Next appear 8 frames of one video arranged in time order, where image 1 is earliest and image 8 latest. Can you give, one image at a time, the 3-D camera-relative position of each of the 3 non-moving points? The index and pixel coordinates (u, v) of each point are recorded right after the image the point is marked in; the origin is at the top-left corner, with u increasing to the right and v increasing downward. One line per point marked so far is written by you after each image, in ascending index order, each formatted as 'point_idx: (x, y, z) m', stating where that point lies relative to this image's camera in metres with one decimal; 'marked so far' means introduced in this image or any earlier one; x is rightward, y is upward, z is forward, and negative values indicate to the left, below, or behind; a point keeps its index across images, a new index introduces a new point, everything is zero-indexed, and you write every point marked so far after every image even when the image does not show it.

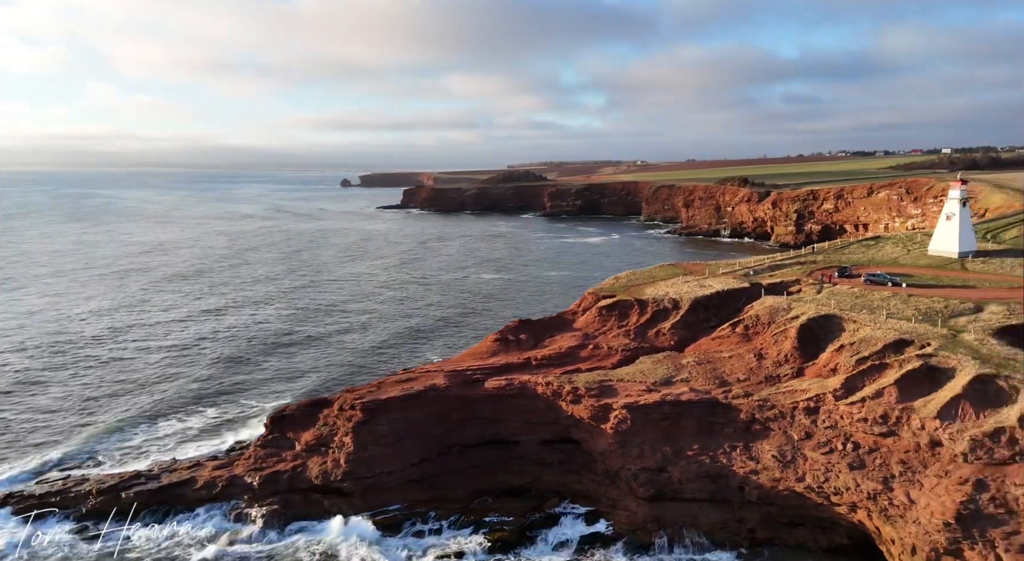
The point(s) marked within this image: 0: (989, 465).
0: (+13.8, -5.3, +19.2) m
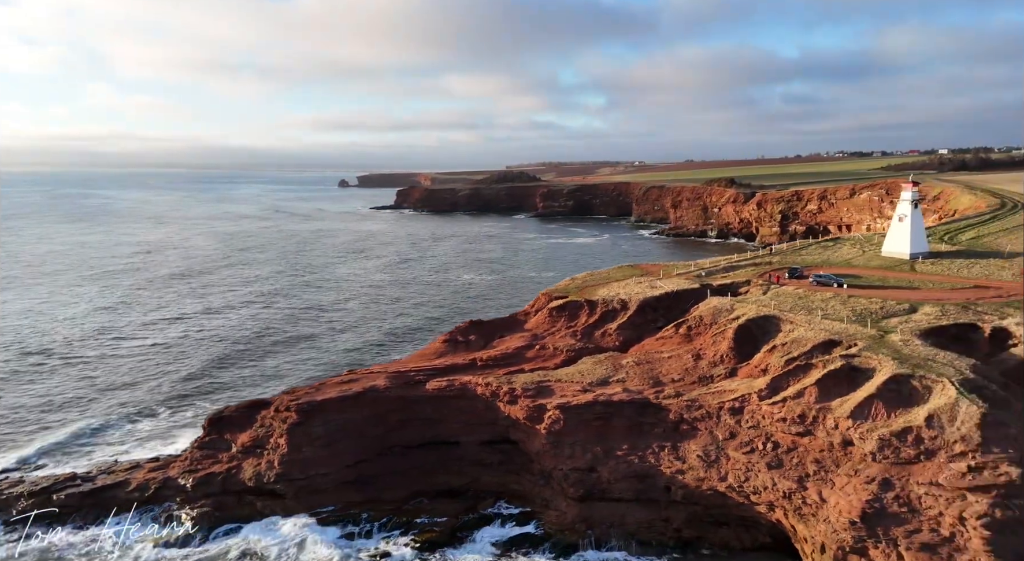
0: (+11.3, -5.4, +19.5) m
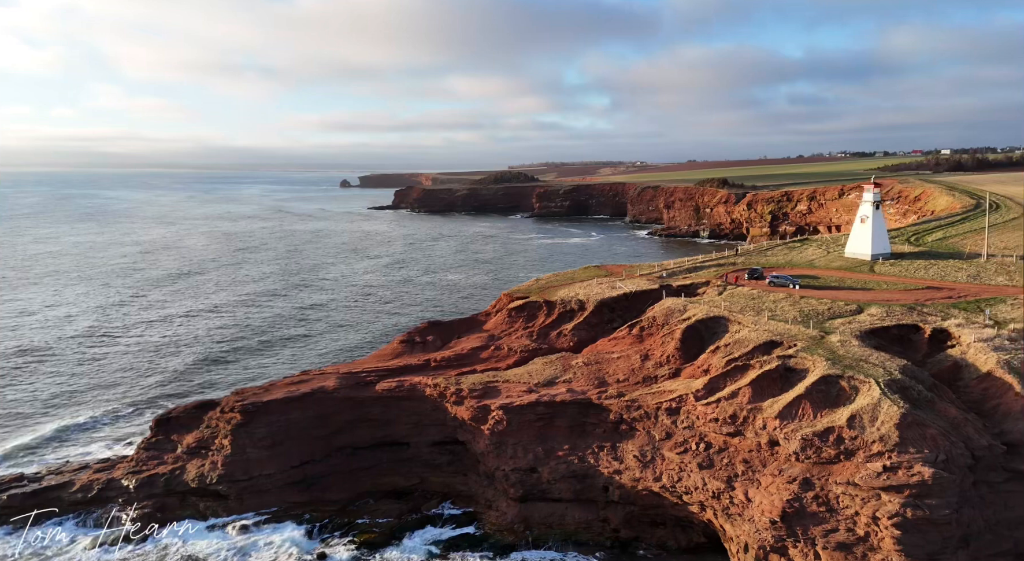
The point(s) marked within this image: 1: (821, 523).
0: (+9.0, -5.4, +19.6) m
1: (+8.9, -7.0, +19.2) m
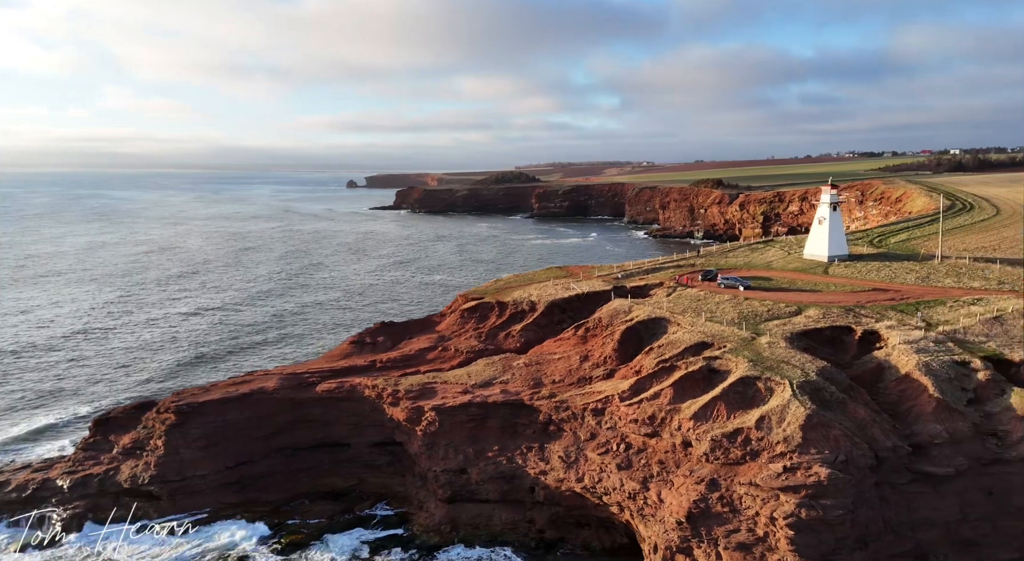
0: (+6.3, -5.5, +19.7) m
1: (+6.2, -7.1, +19.3) m
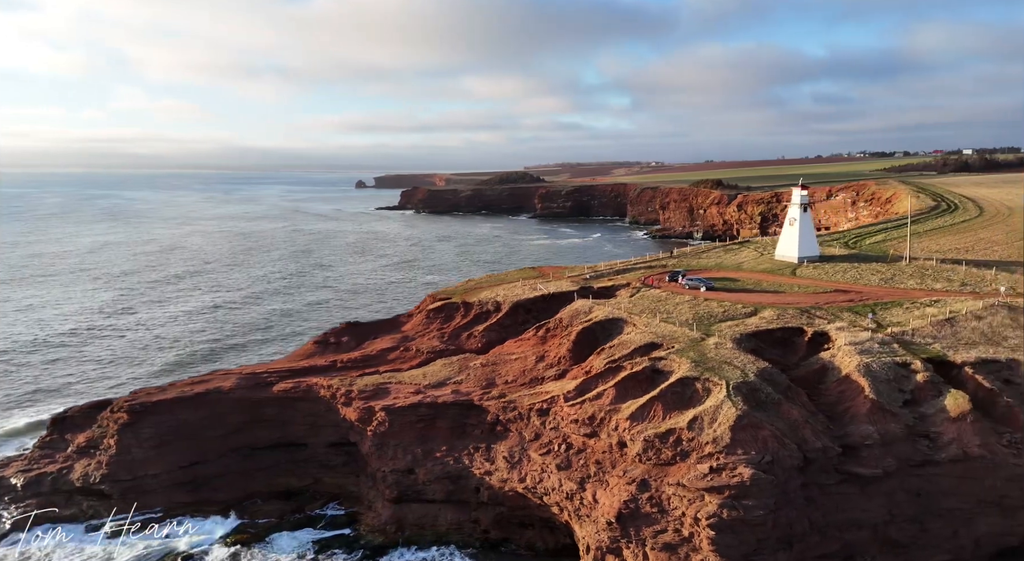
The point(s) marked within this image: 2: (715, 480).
0: (+4.3, -5.5, +19.8) m
1: (+4.1, -7.1, +19.3) m
2: (+5.6, -5.5, +18.3) m
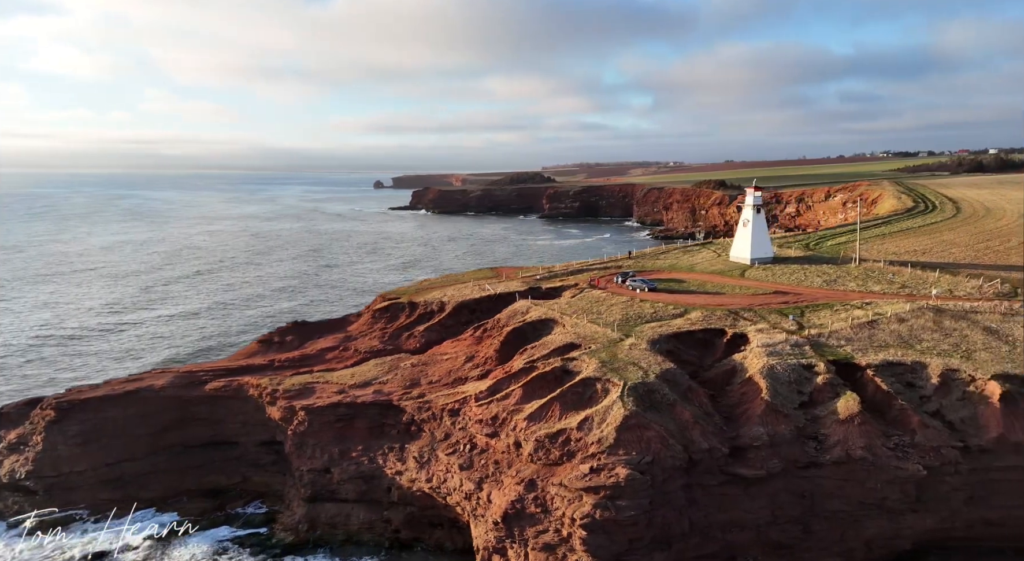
0: (+1.0, -5.5, +19.9) m
1: (+0.8, -7.1, +19.4) m
2: (+2.3, -5.5, +18.4) m
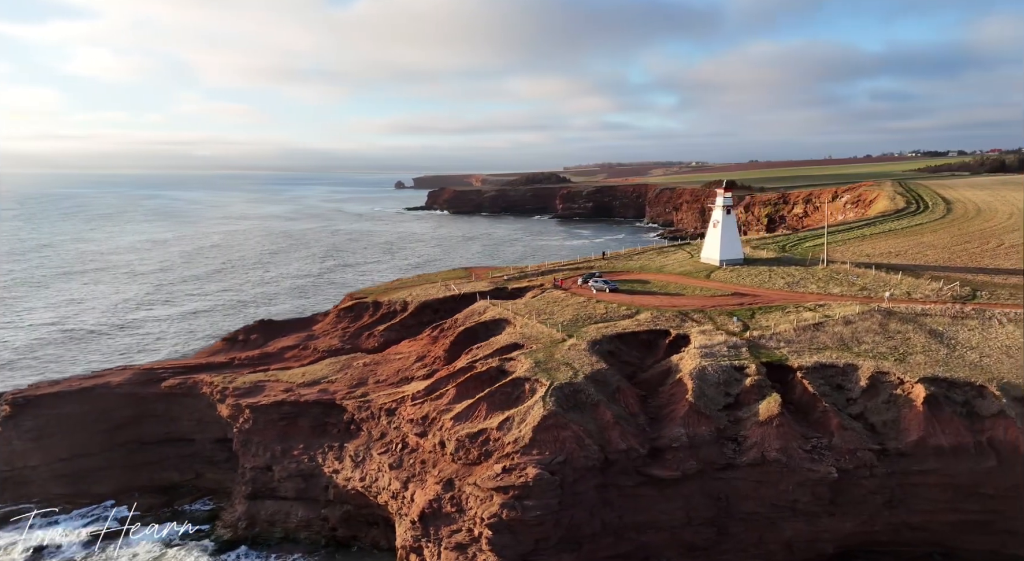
0: (-1.5, -5.6, +20.0) m
1: (-1.6, -7.2, +19.5) m
2: (-0.2, -5.6, +18.5) m
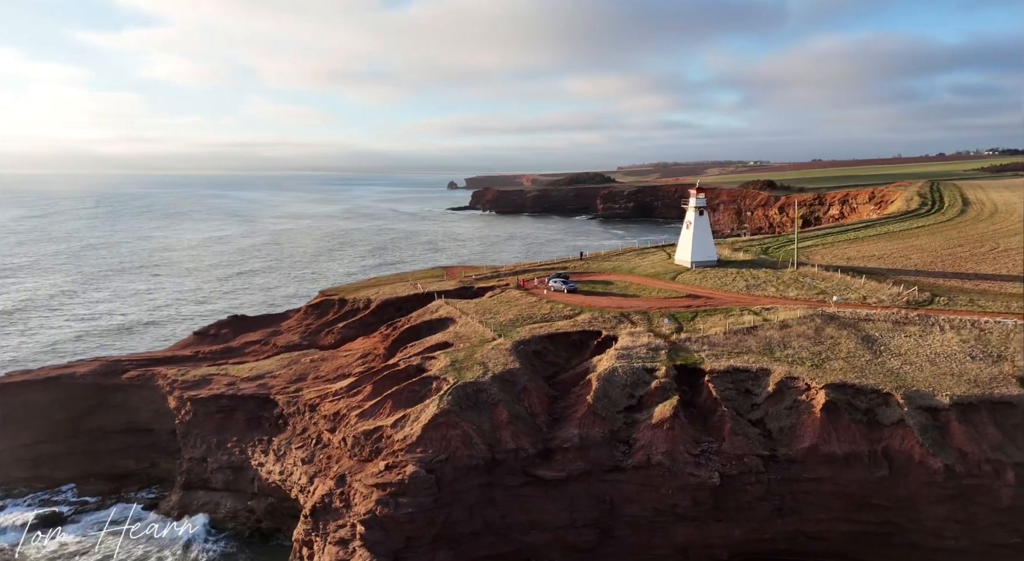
0: (-4.7, -5.5, +20.3) m
1: (-4.9, -7.1, +19.9) m
2: (-3.5, -5.5, +18.8) m
